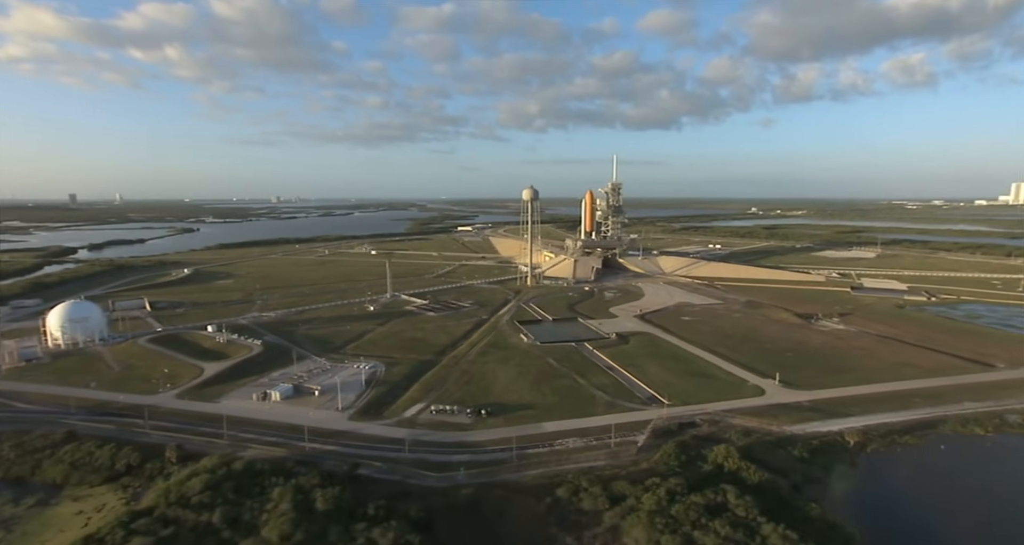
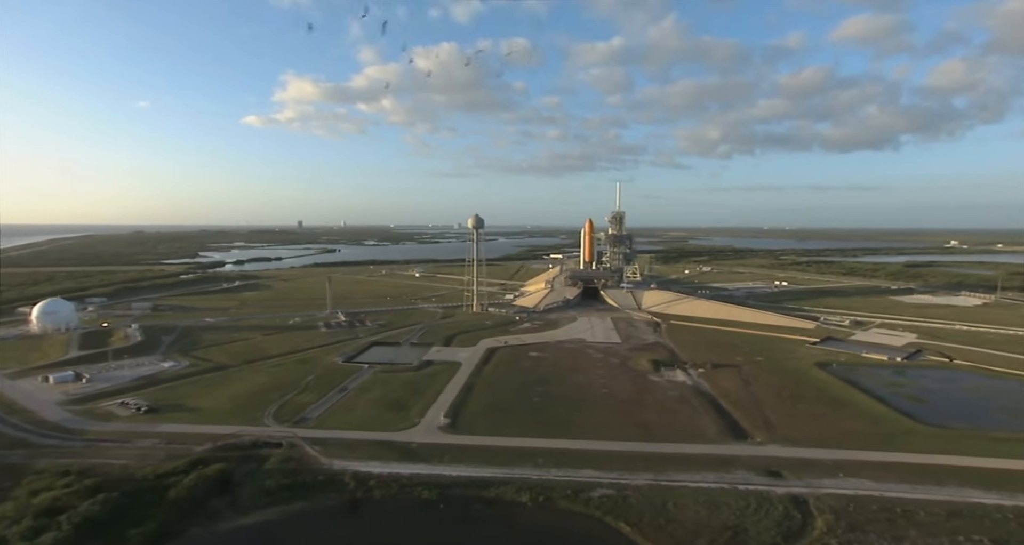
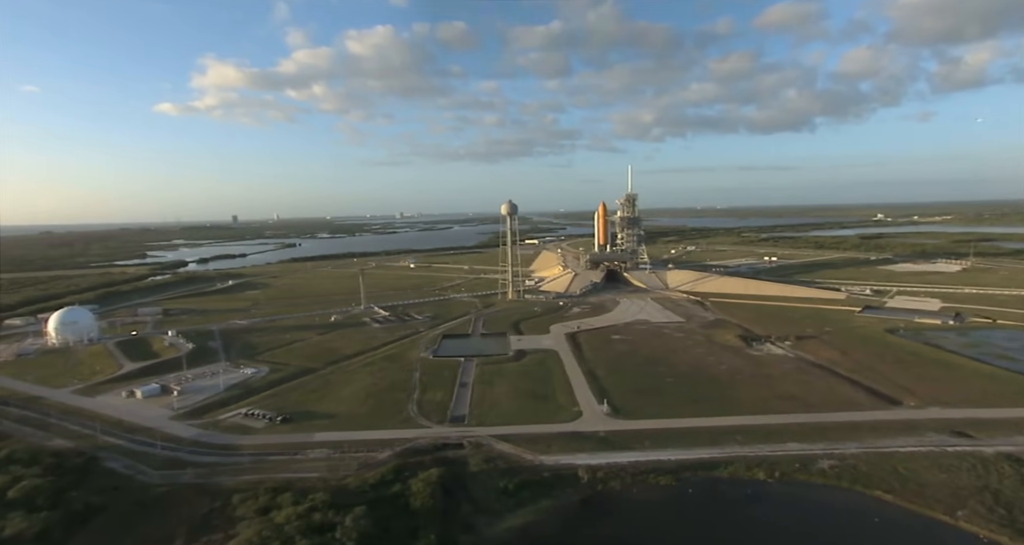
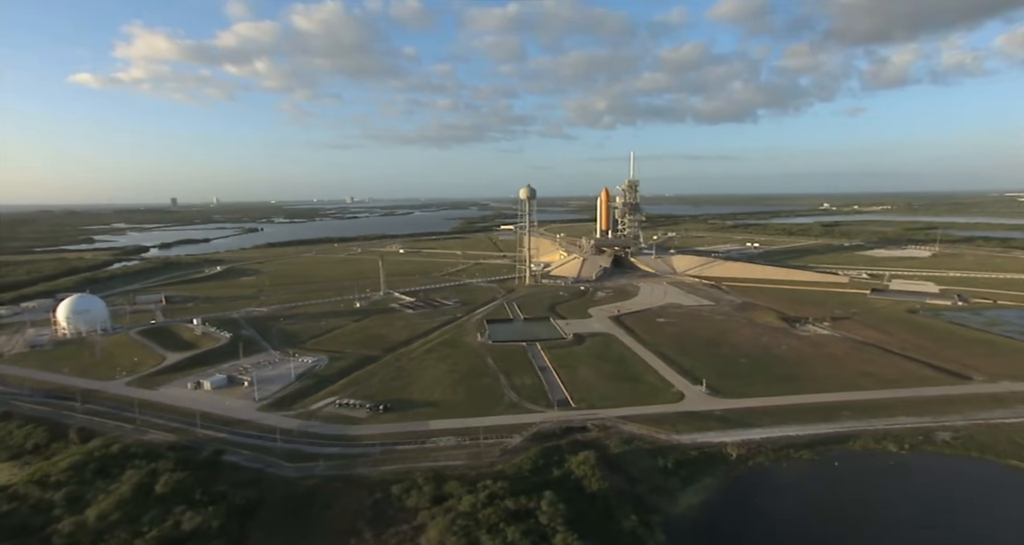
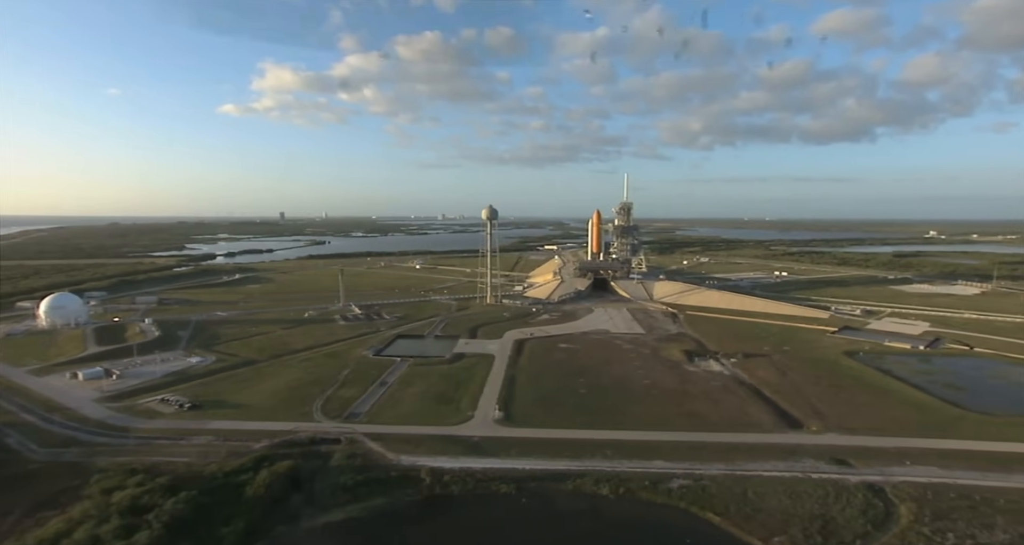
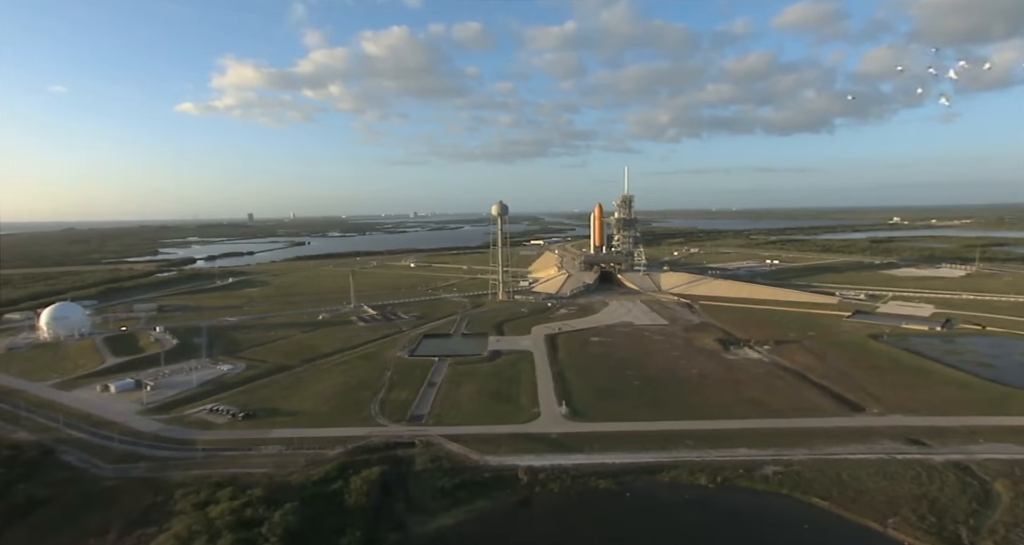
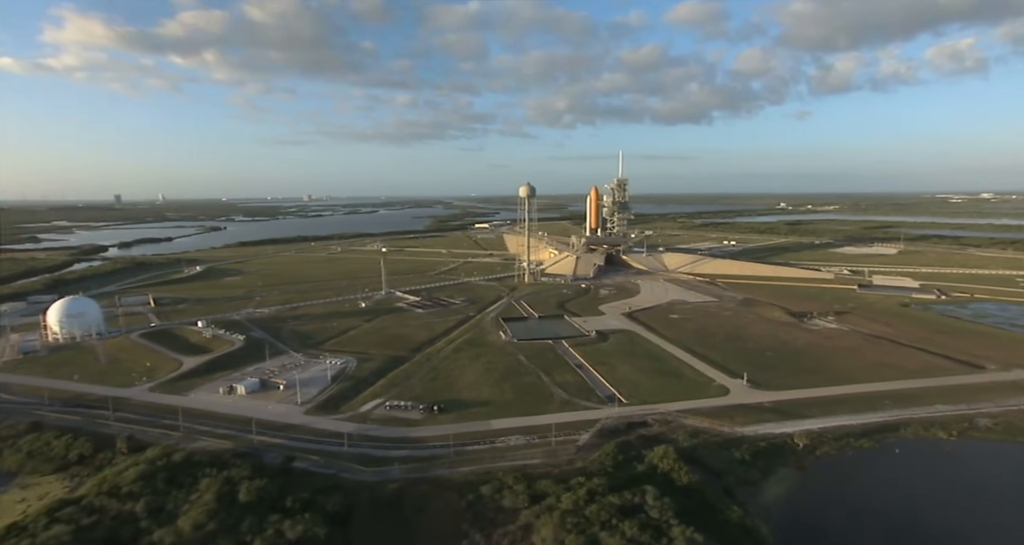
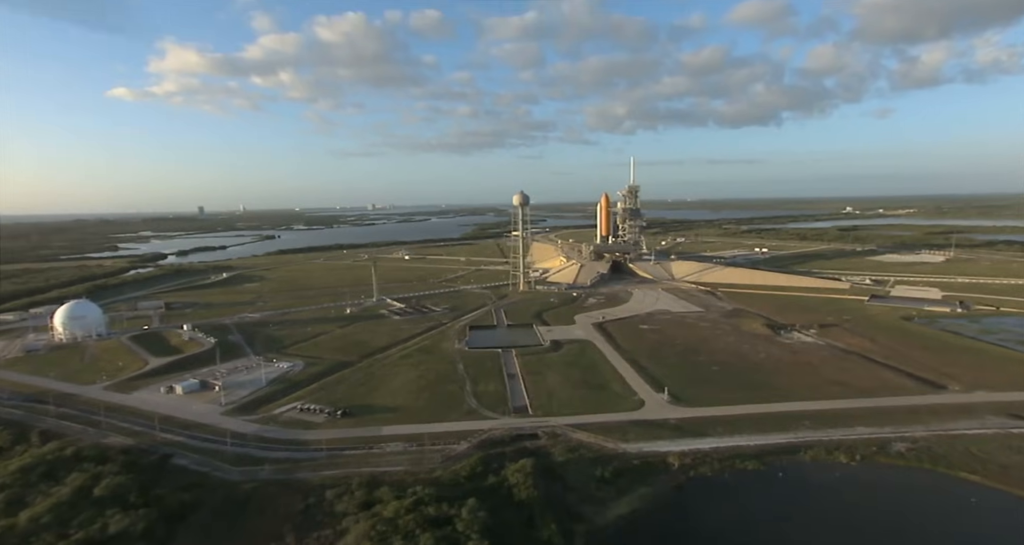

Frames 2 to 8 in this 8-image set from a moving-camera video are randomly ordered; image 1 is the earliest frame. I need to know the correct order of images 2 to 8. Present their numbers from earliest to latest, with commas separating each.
7, 4, 8, 3, 6, 5, 2
